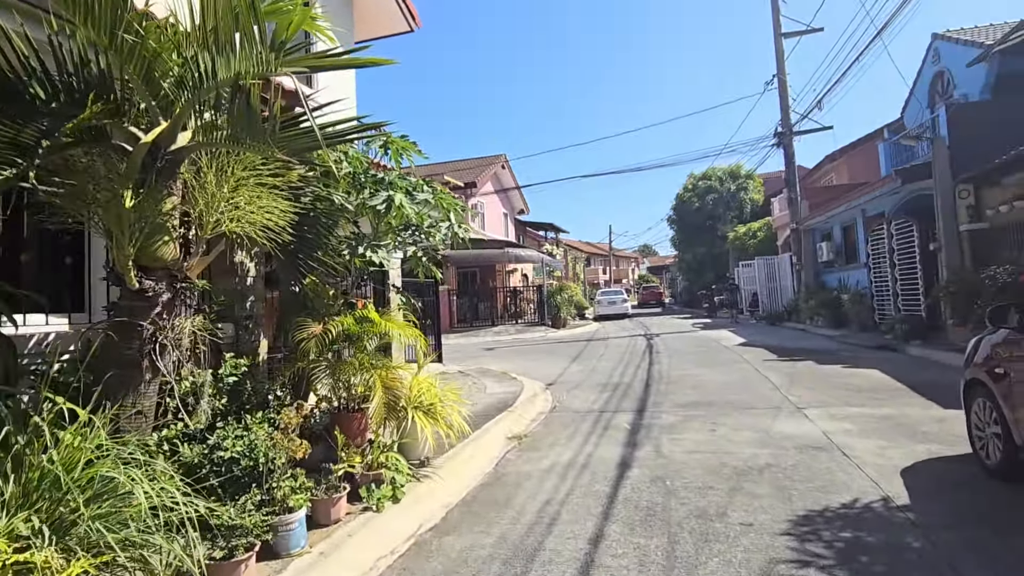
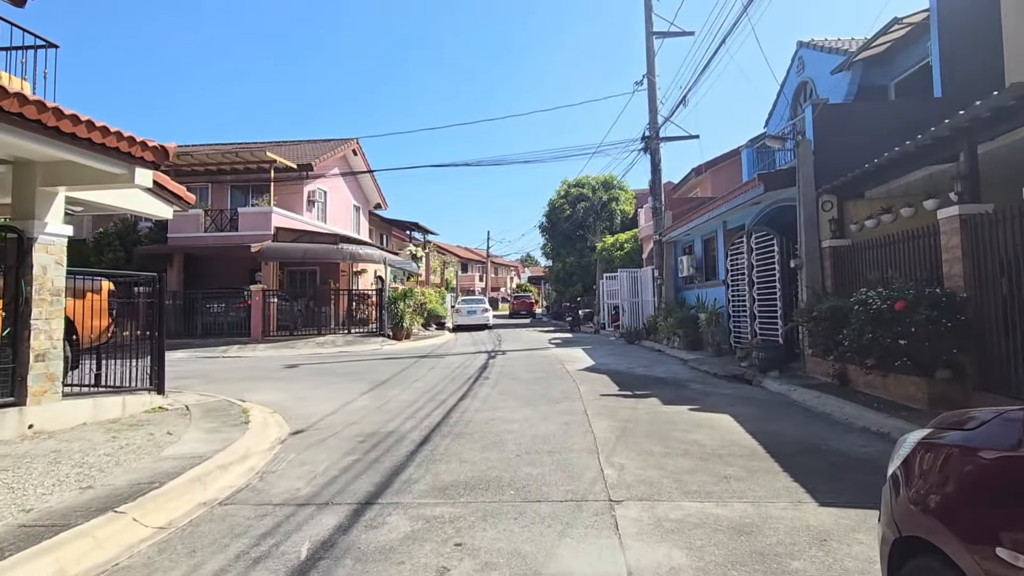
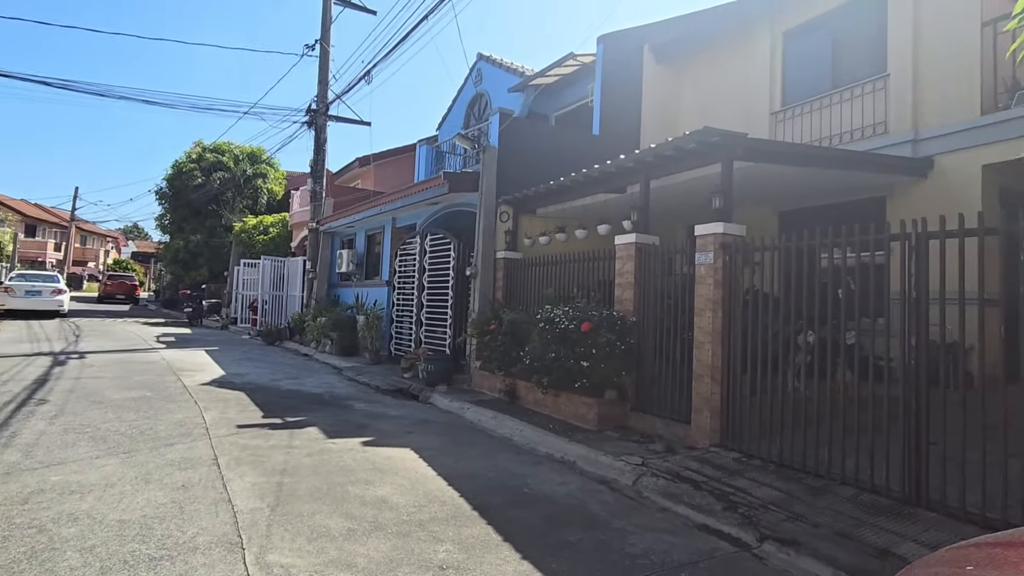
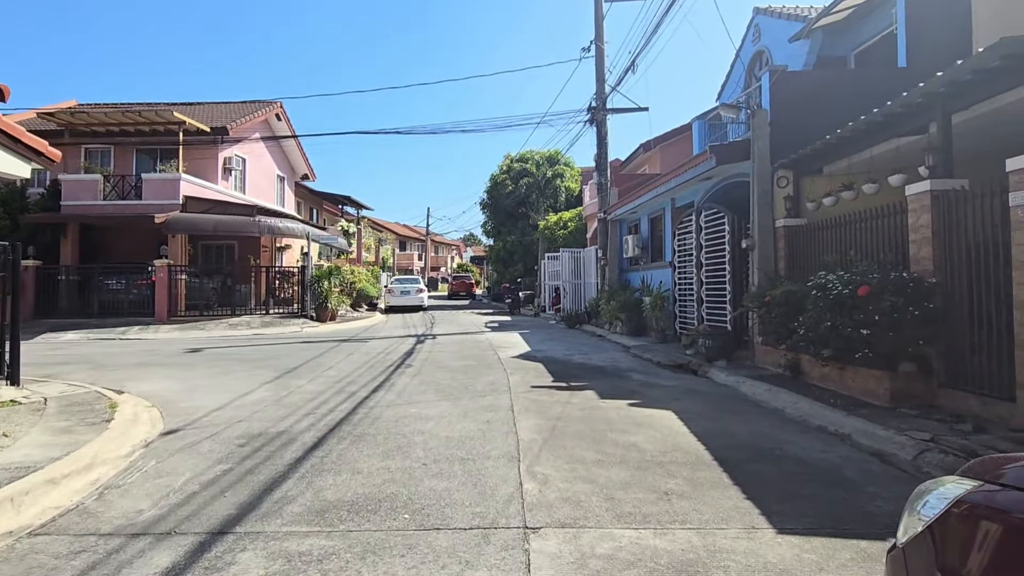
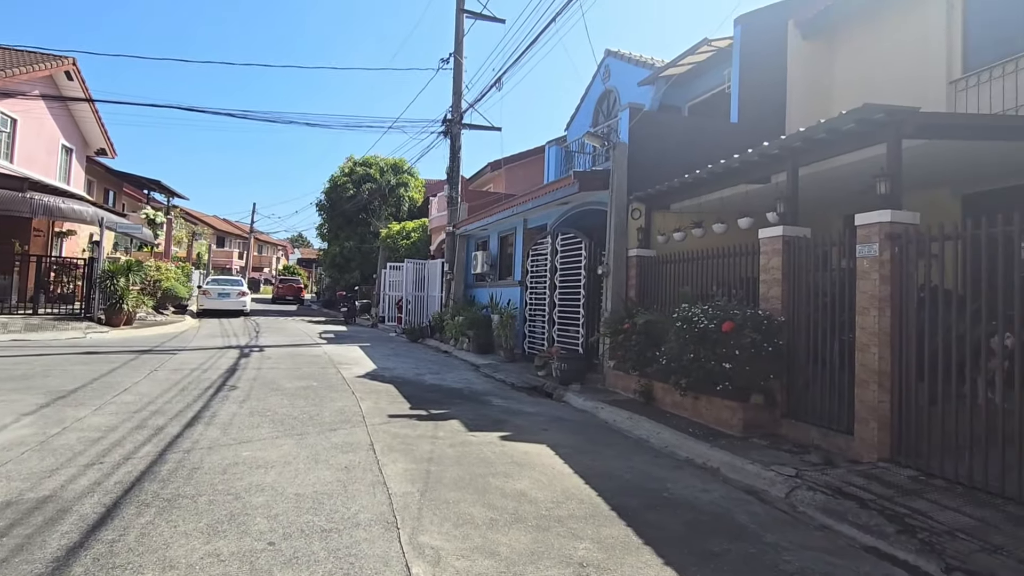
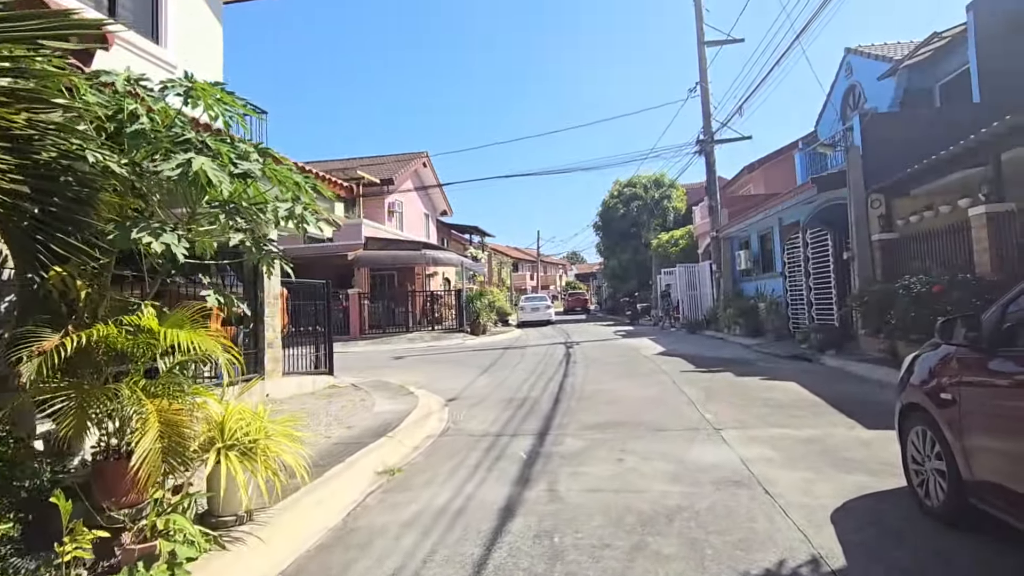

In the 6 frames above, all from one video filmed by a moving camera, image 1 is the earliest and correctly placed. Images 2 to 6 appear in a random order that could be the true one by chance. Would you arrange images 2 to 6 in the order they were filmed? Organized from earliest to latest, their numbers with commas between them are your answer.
6, 2, 4, 5, 3
